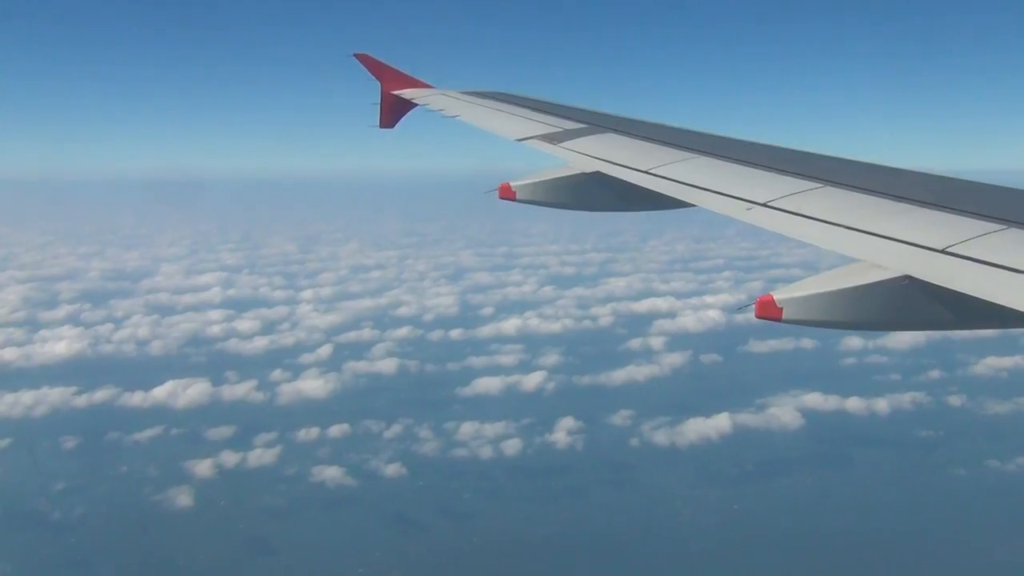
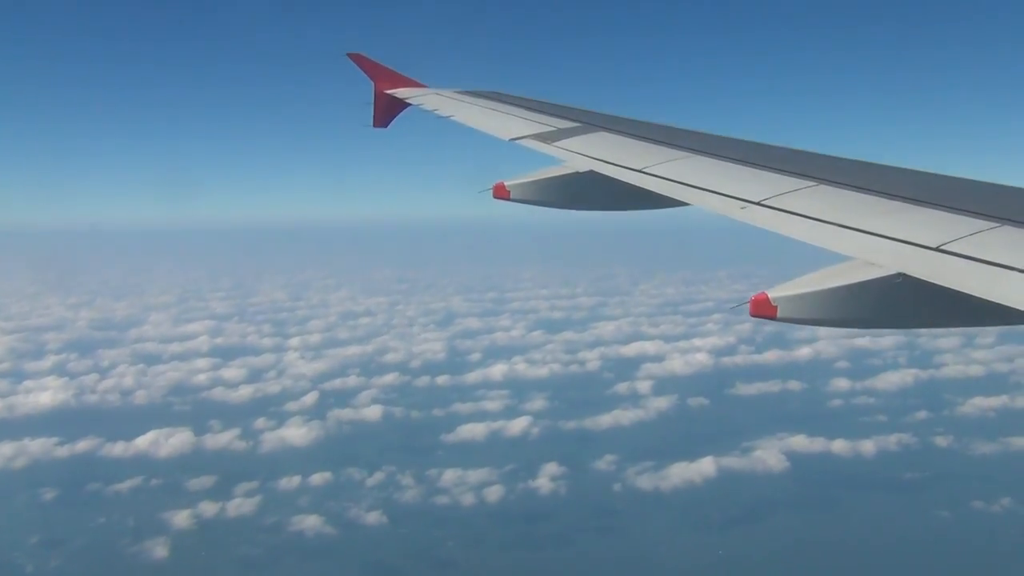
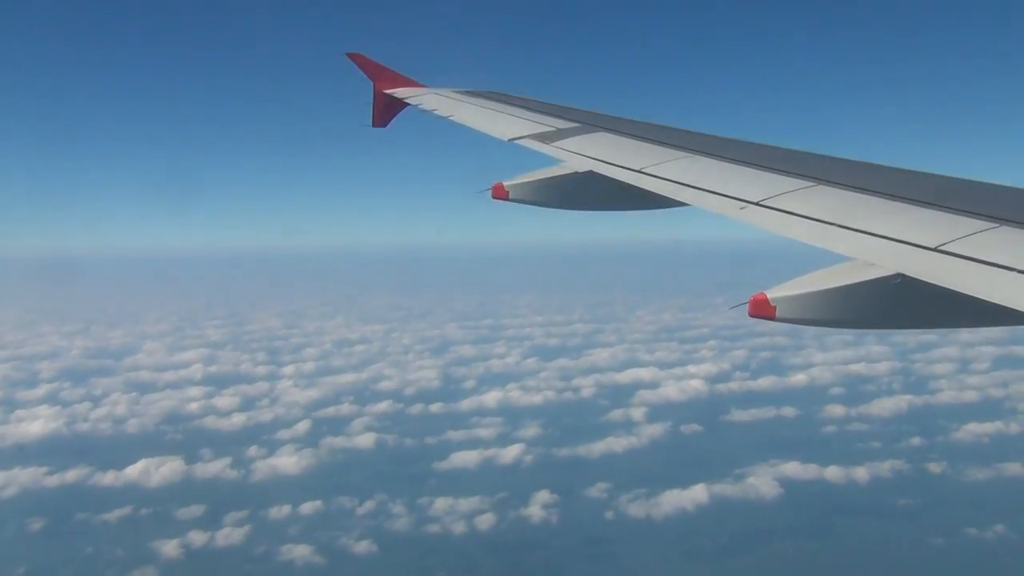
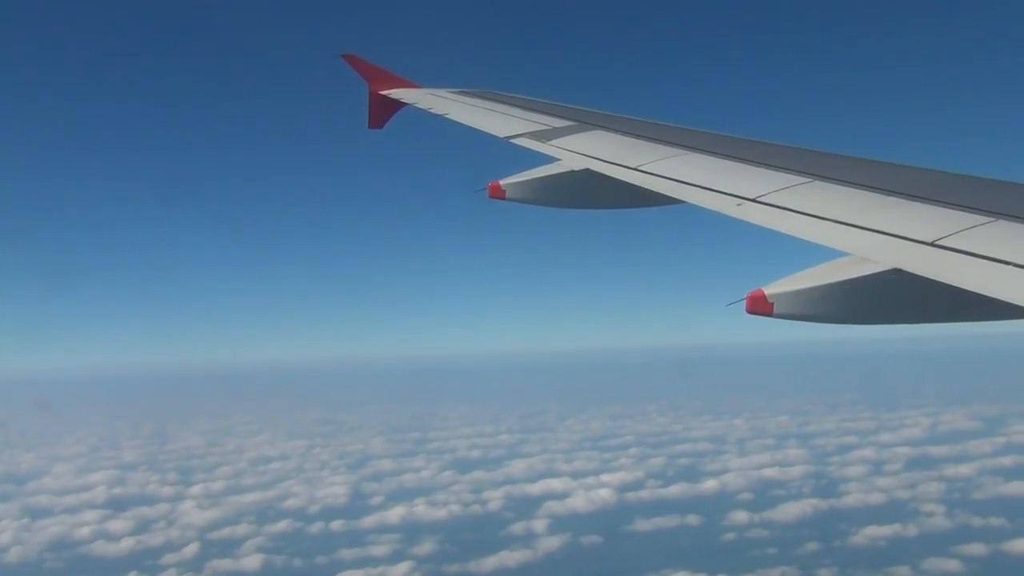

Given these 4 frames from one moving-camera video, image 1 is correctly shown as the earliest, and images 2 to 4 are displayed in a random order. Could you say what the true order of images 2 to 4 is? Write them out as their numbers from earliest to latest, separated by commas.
2, 3, 4
